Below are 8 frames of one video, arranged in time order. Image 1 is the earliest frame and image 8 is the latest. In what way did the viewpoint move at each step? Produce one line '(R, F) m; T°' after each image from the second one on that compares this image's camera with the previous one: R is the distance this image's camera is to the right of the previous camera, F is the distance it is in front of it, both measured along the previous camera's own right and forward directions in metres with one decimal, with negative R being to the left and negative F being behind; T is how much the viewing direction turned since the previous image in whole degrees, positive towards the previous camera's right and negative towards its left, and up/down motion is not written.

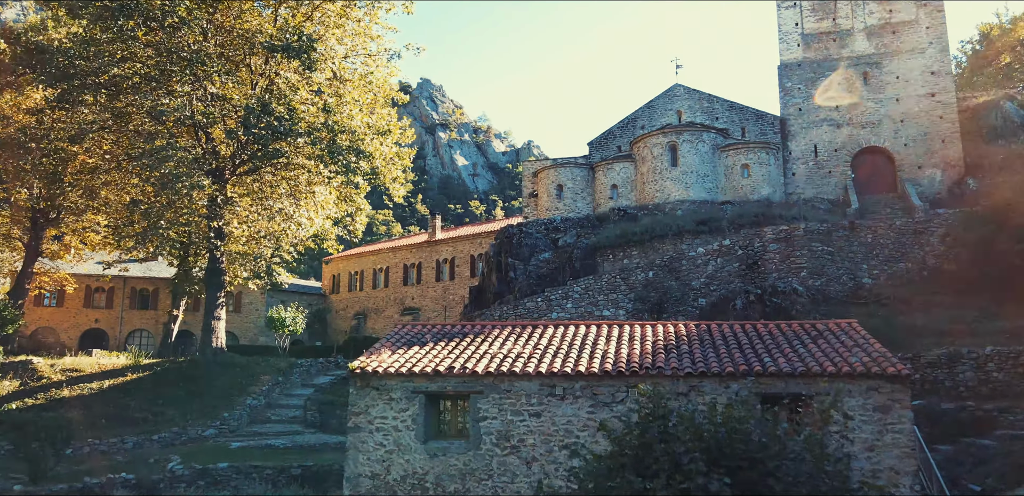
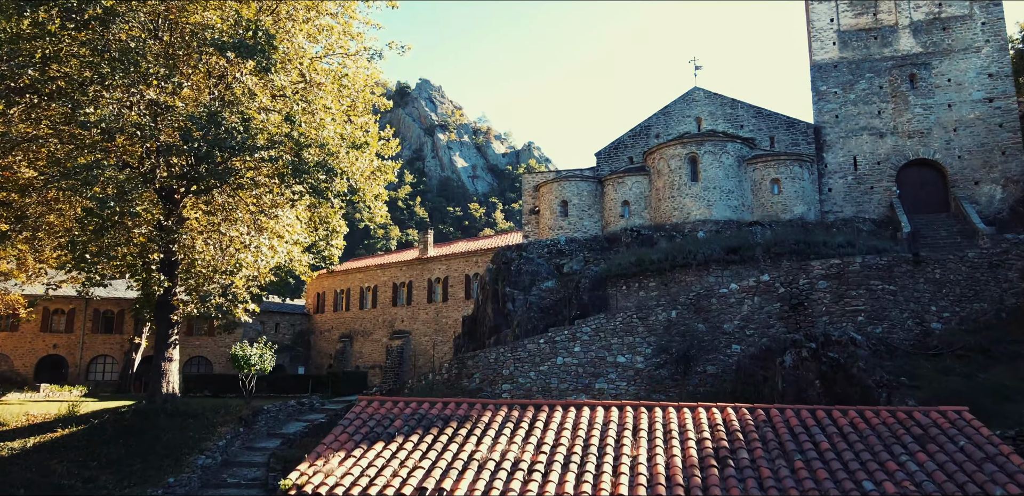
(+0.1, +3.3) m; 0°
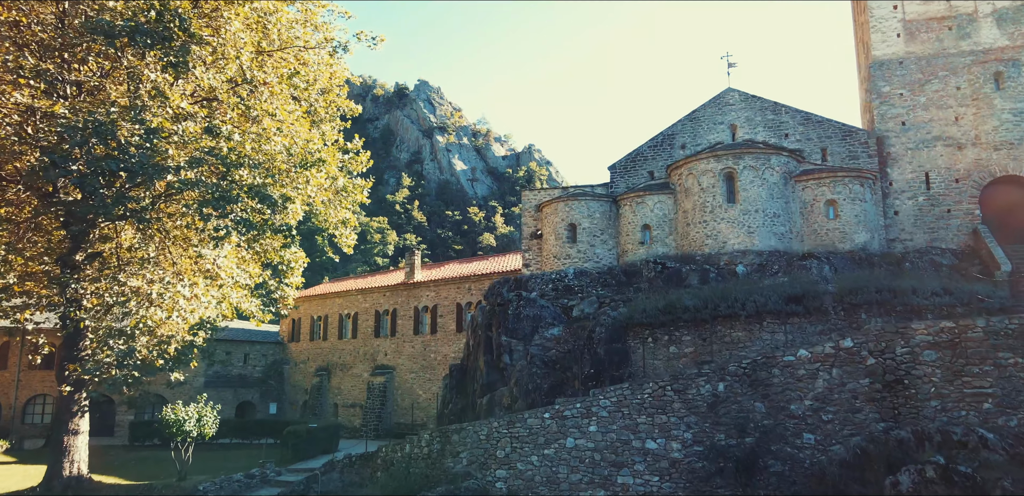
(+0.1, +4.4) m; 0°
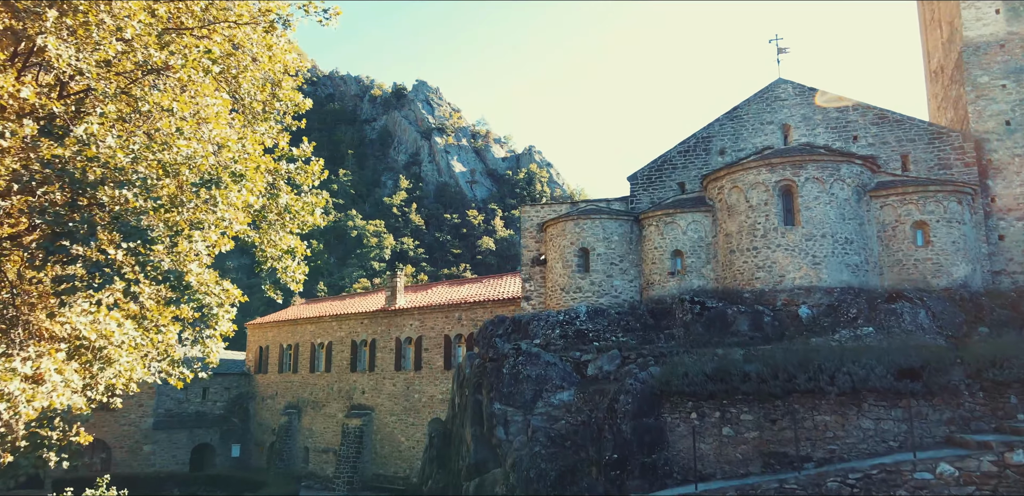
(+0.1, +4.4) m; 0°
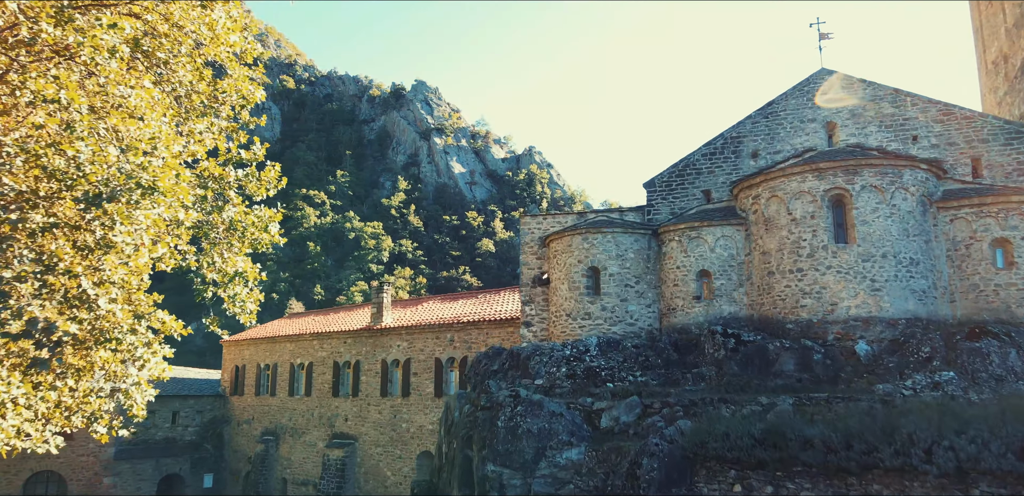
(+0.1, +2.6) m; 0°
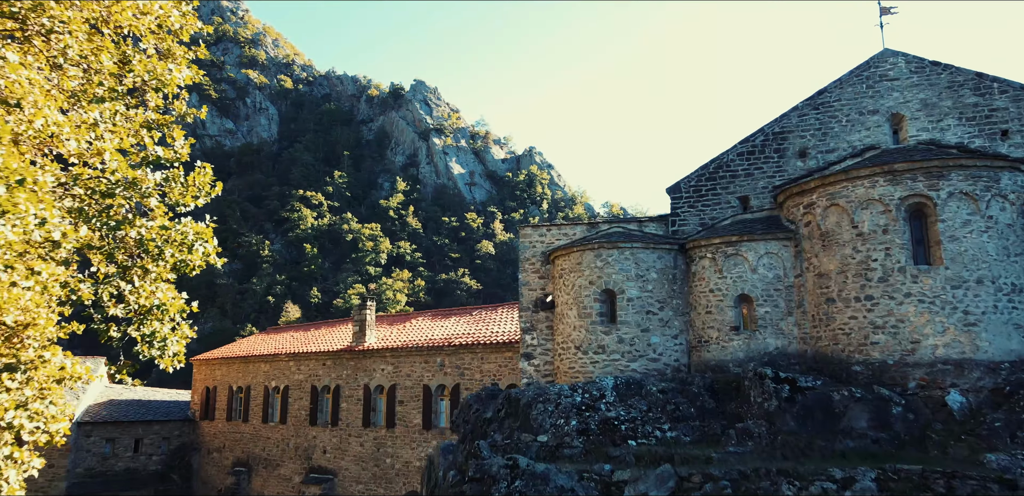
(+0.1, +2.7) m; 0°
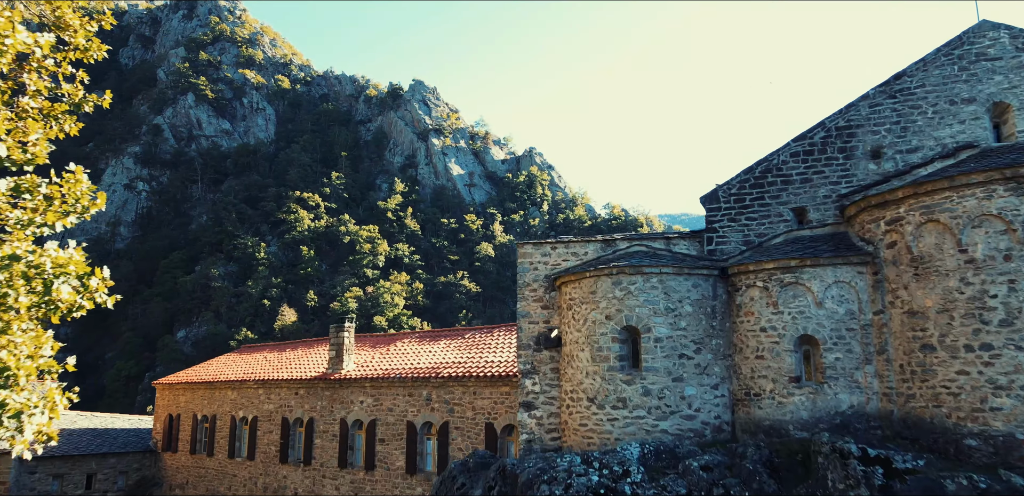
(+0.1, +2.7) m; 0°
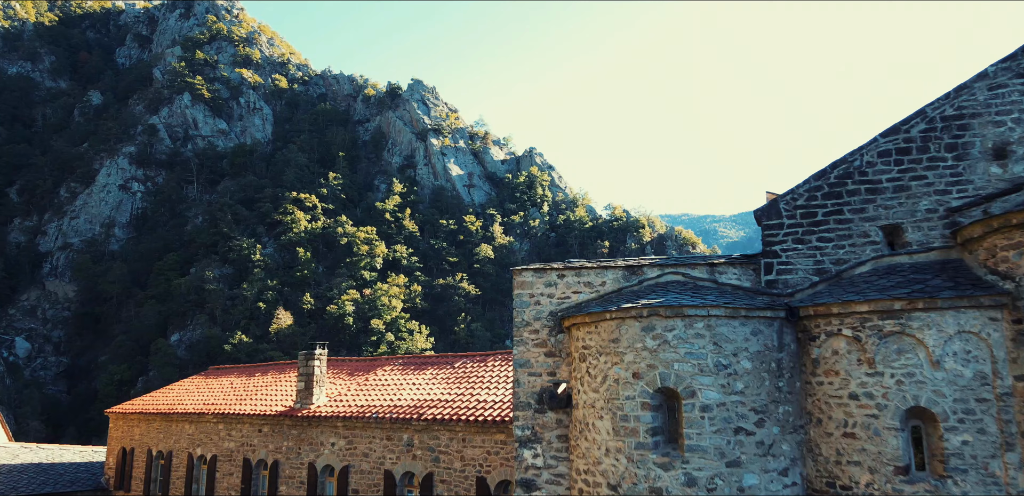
(+0.1, +2.7) m; 0°
